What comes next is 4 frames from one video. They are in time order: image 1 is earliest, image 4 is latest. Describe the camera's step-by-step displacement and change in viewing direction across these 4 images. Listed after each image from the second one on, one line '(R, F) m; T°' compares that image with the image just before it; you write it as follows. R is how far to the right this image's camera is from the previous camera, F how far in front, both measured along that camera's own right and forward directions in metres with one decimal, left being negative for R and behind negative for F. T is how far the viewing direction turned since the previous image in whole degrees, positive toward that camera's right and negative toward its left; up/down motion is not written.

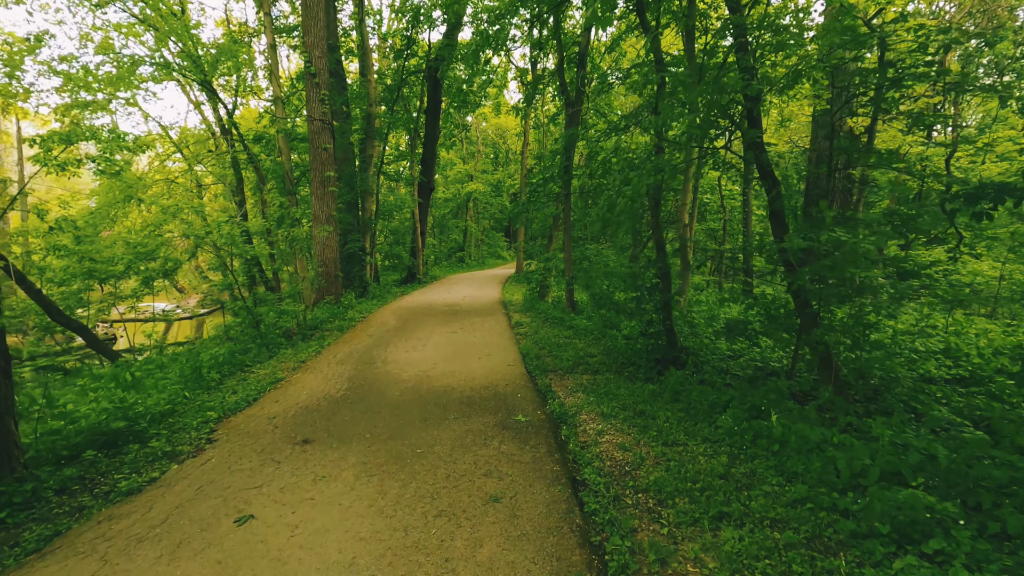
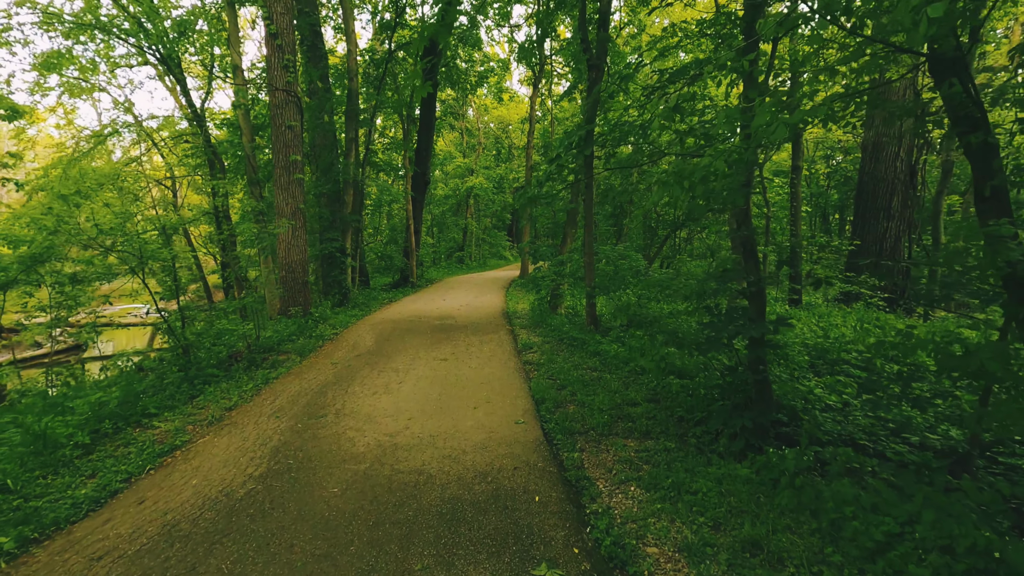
(-0.1, +2.0) m; 0°
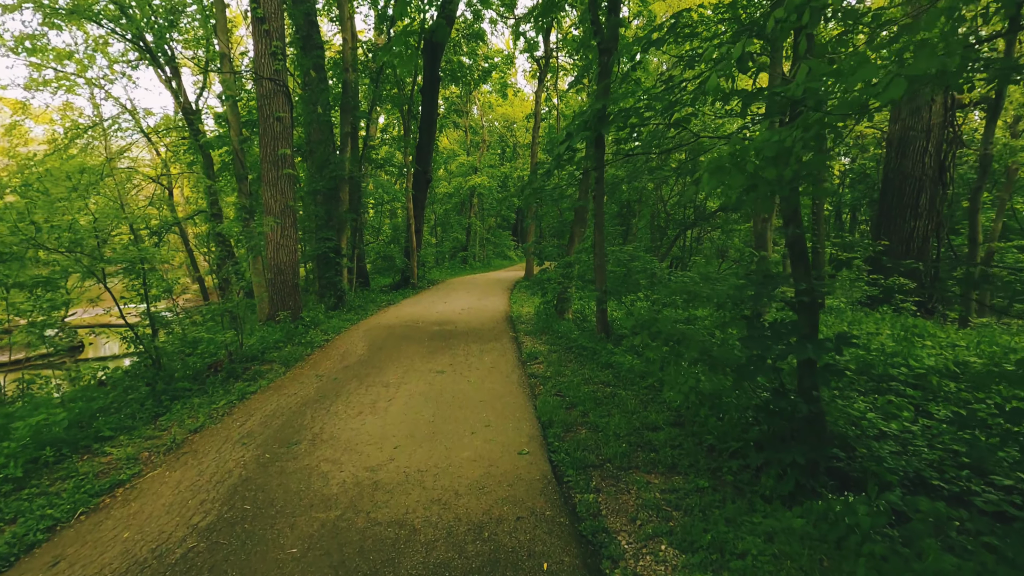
(0.0, +0.6) m; -1°
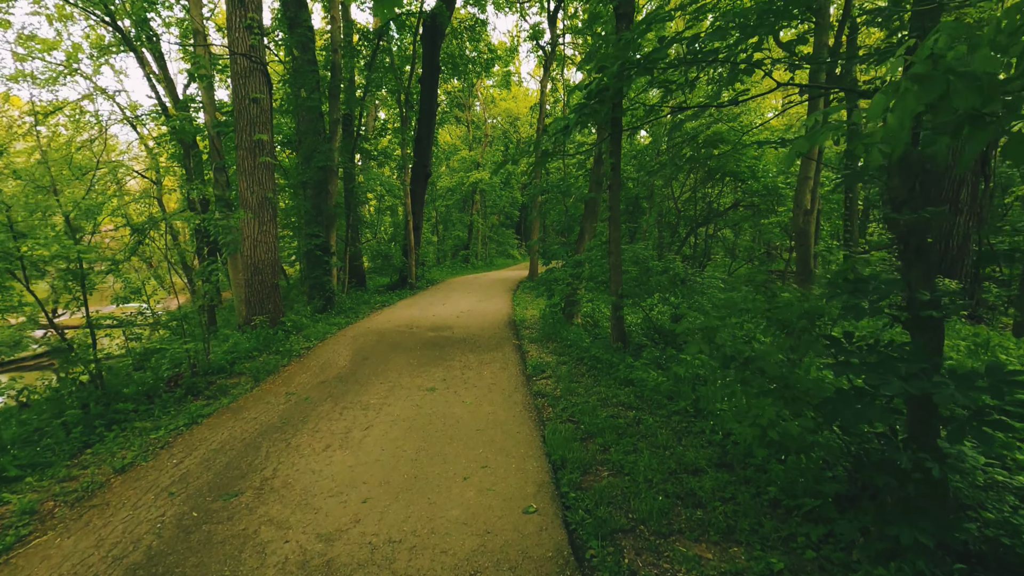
(0.0, +0.9) m; -1°
